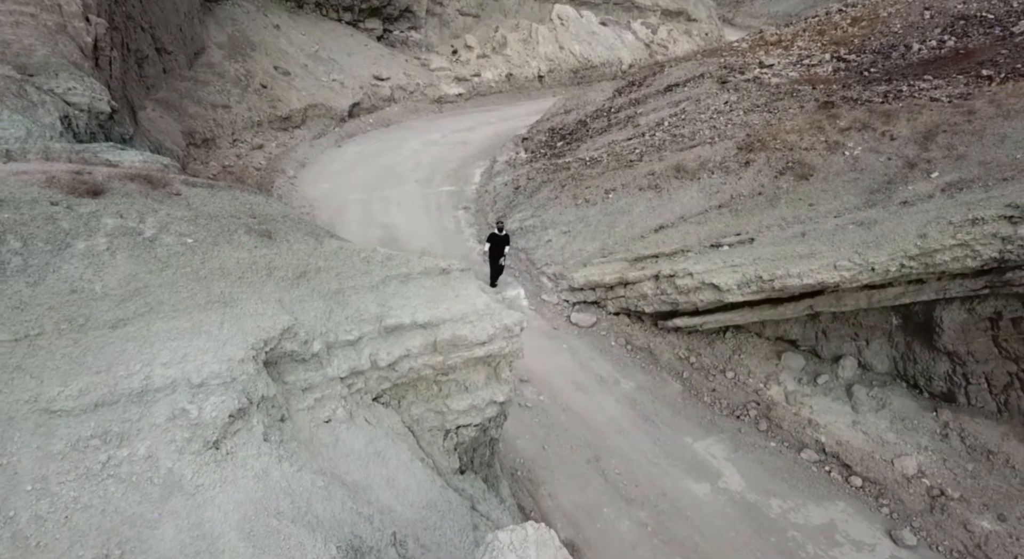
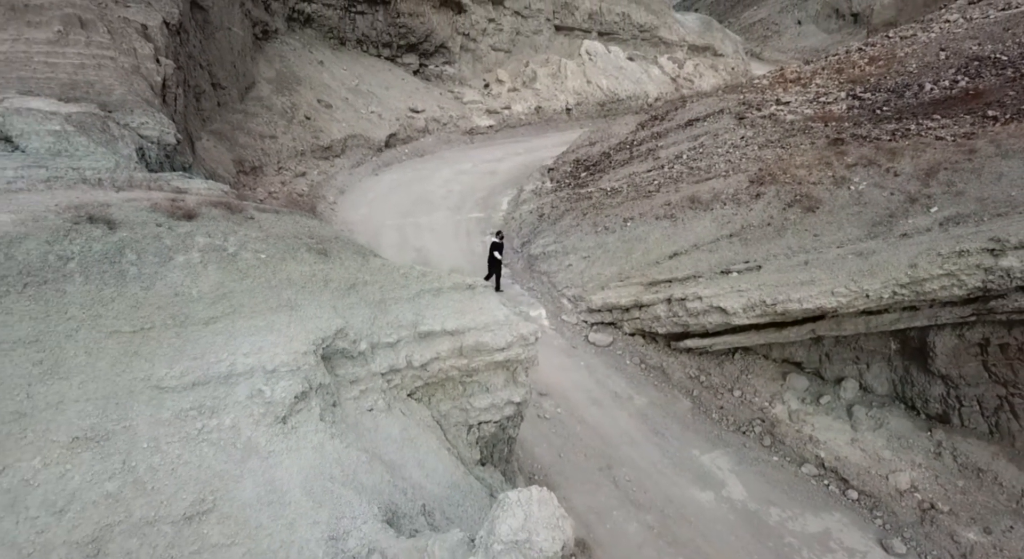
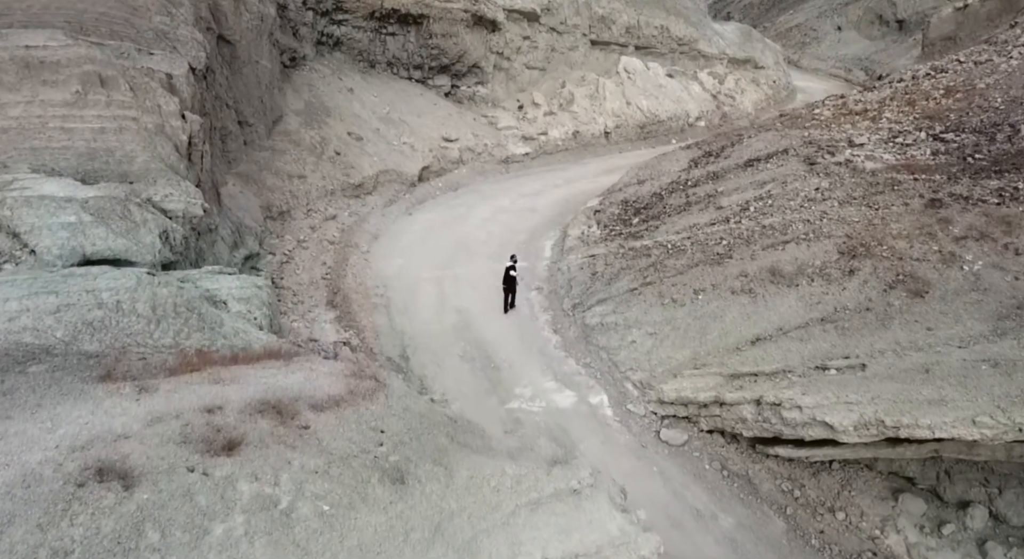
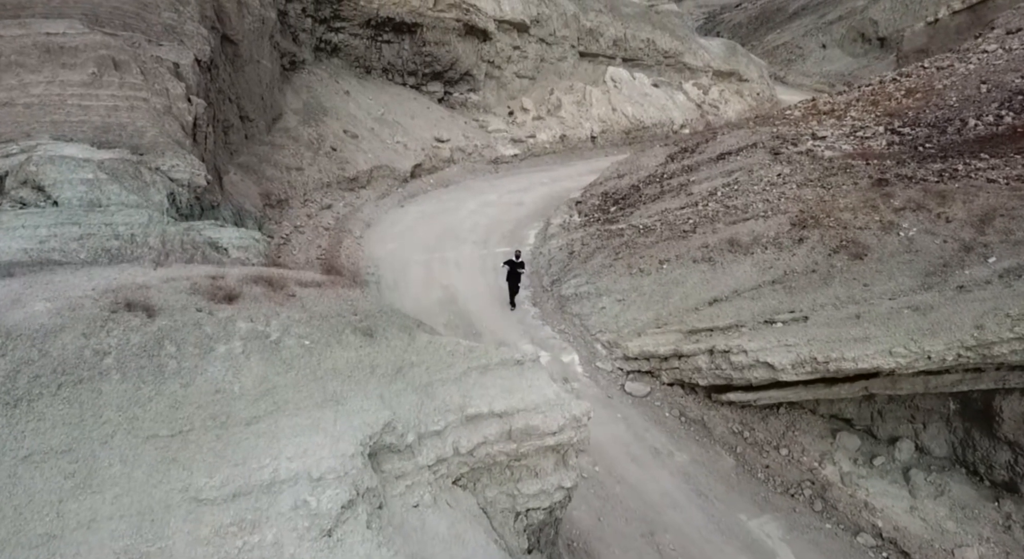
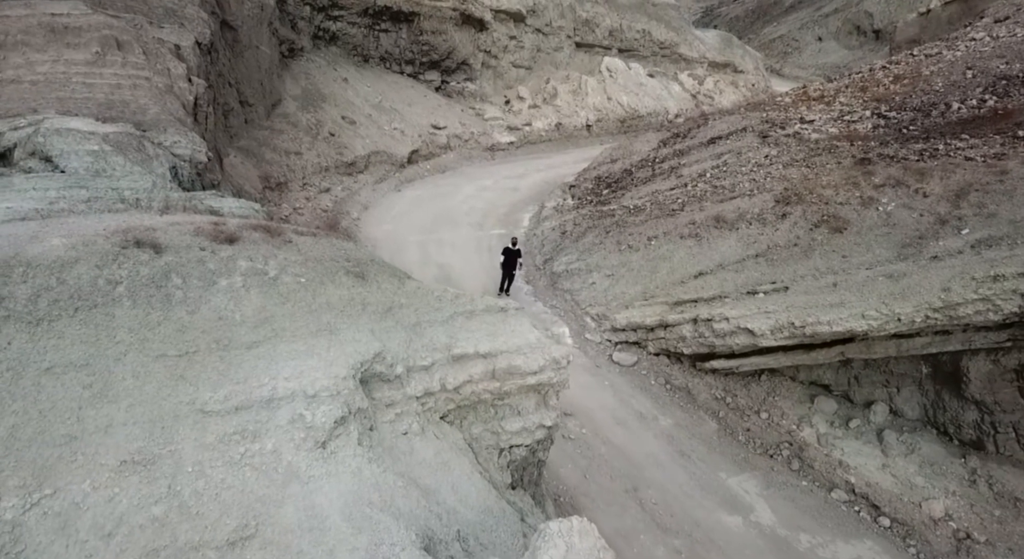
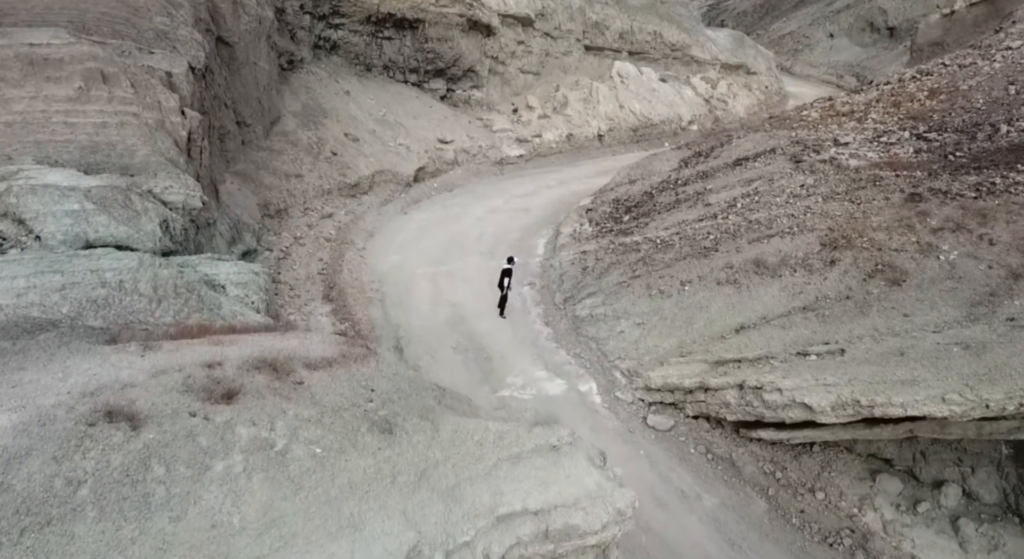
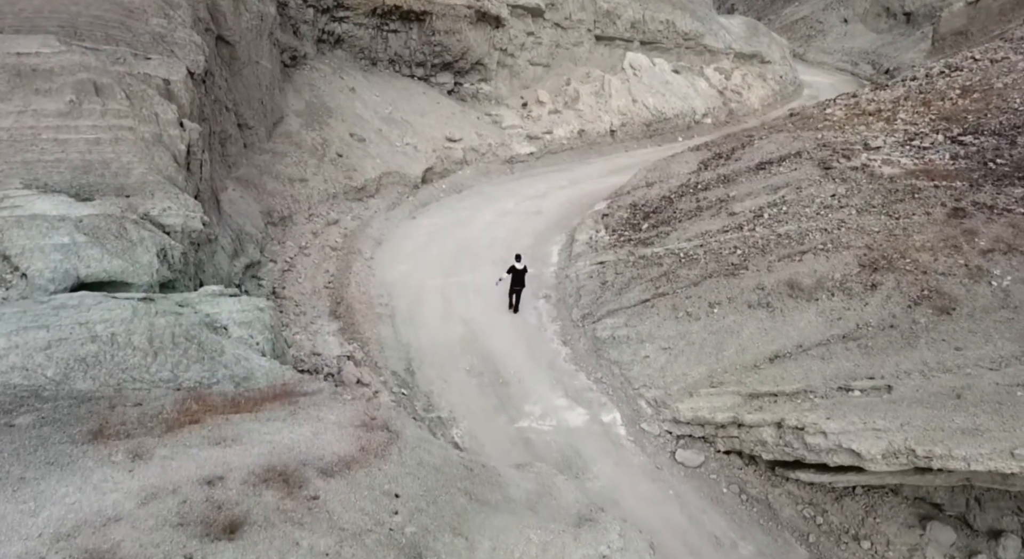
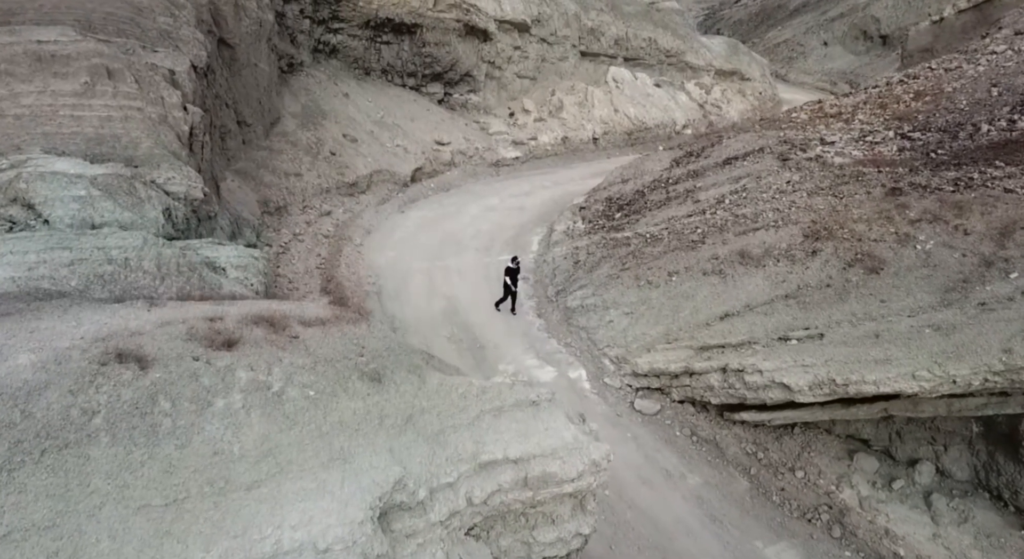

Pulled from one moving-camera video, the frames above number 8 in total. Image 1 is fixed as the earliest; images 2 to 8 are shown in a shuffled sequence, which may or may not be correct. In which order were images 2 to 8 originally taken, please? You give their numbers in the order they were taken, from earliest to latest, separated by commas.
2, 5, 4, 8, 6, 3, 7
